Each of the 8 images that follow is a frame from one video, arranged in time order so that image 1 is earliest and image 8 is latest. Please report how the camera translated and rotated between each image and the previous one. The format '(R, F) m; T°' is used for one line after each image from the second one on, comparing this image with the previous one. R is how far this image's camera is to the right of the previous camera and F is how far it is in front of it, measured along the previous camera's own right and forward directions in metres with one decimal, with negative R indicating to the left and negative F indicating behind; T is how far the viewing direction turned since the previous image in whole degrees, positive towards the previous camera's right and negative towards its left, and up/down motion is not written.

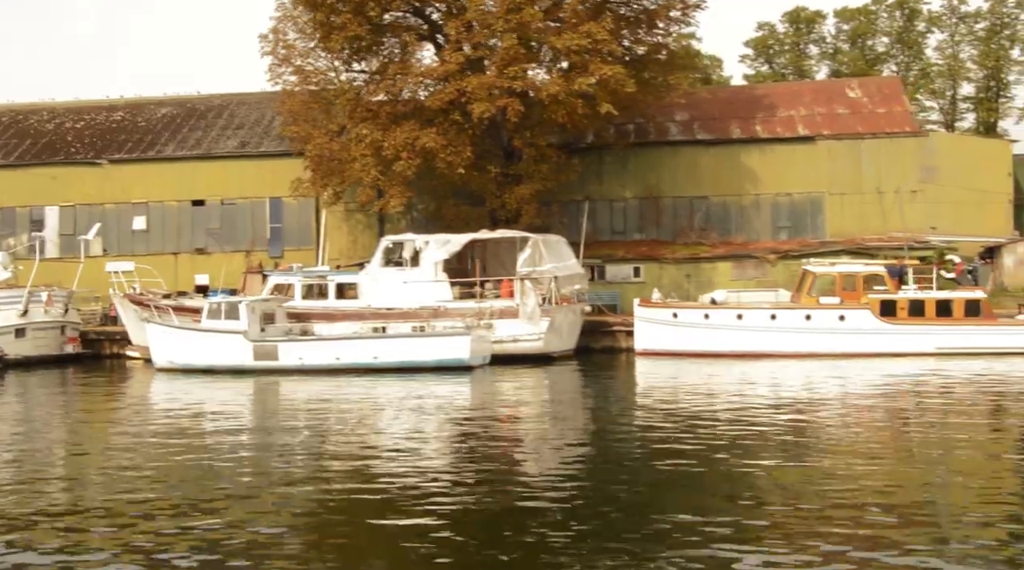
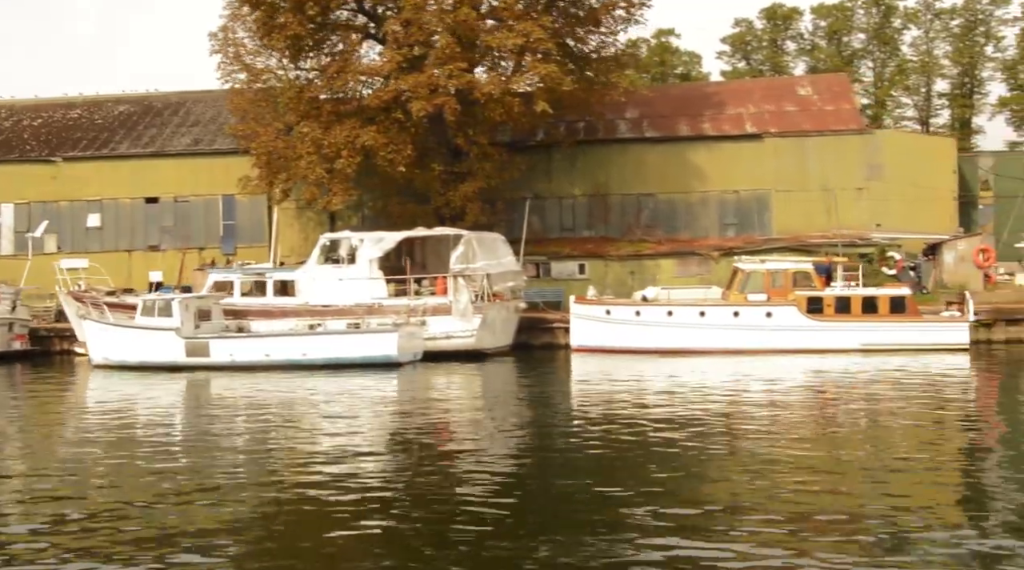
(+1.6, -0.3) m; 0°
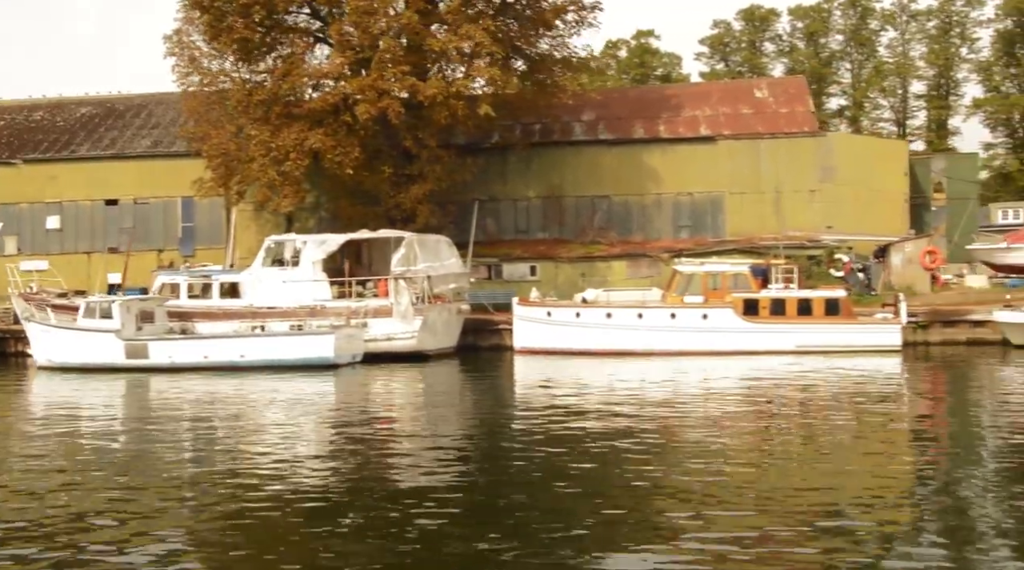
(+1.3, -0.3) m; 0°
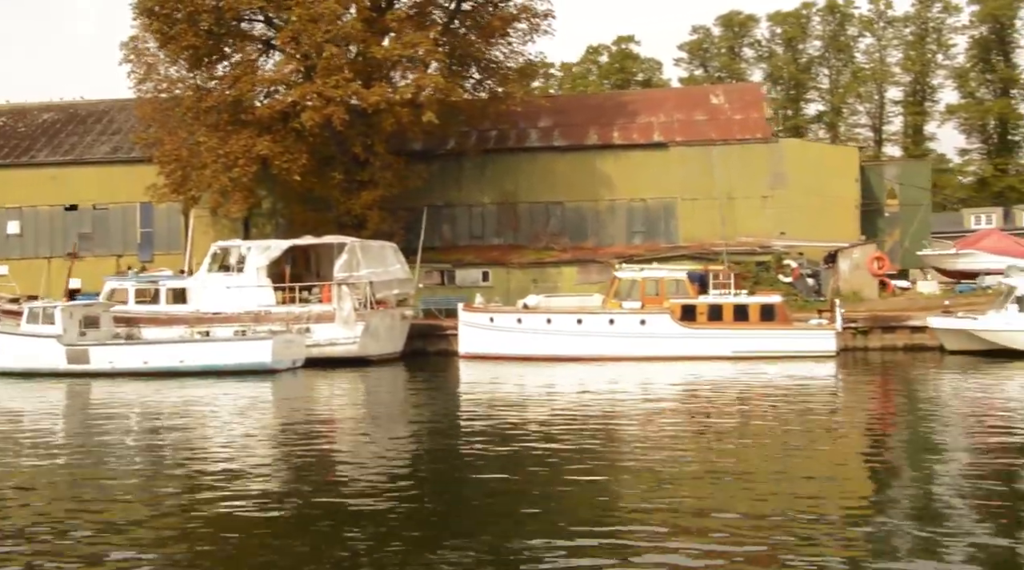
(+1.3, -0.3) m; 0°
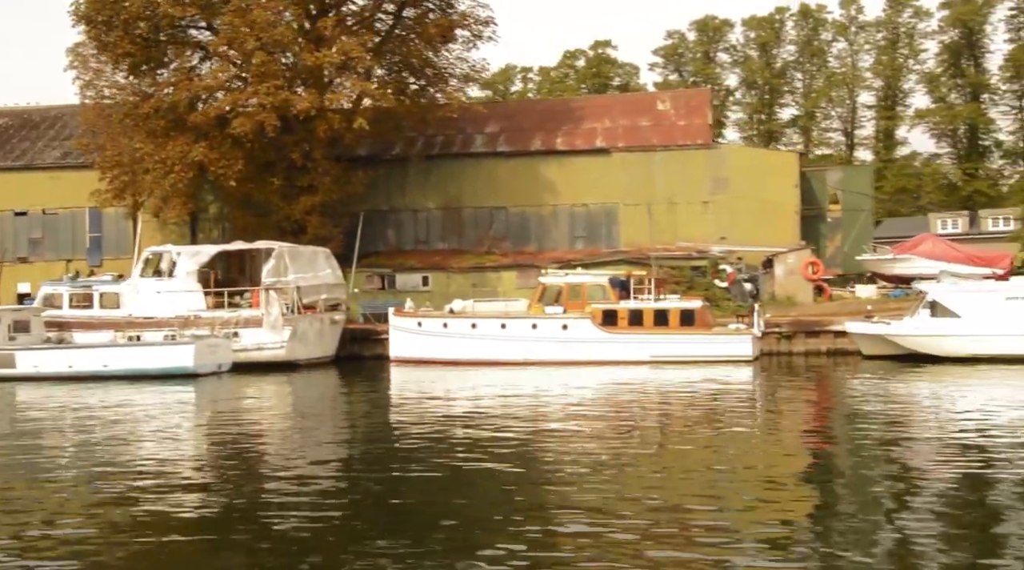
(+1.8, -0.3) m; 0°
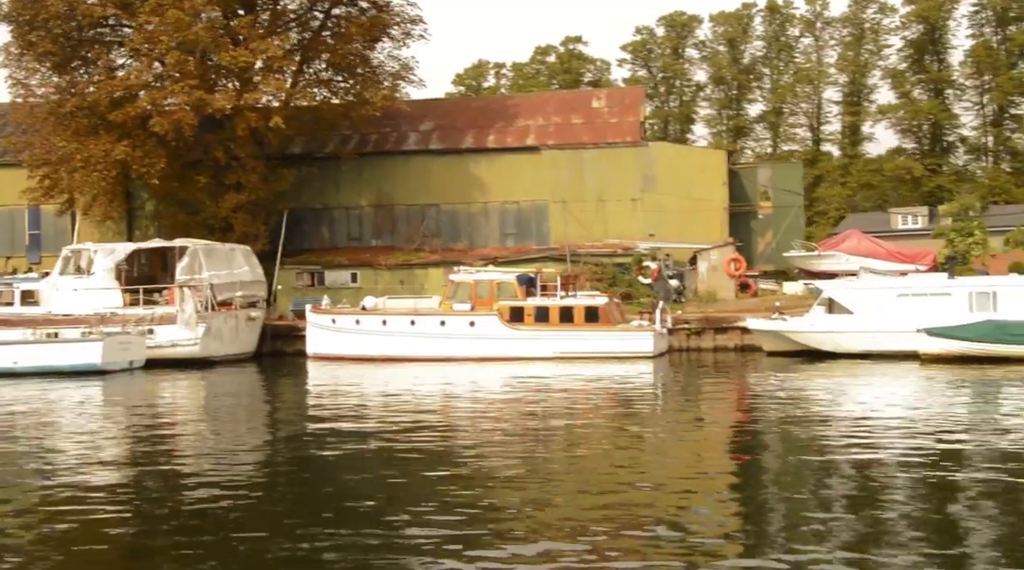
(+2.1, -0.4) m; 0°
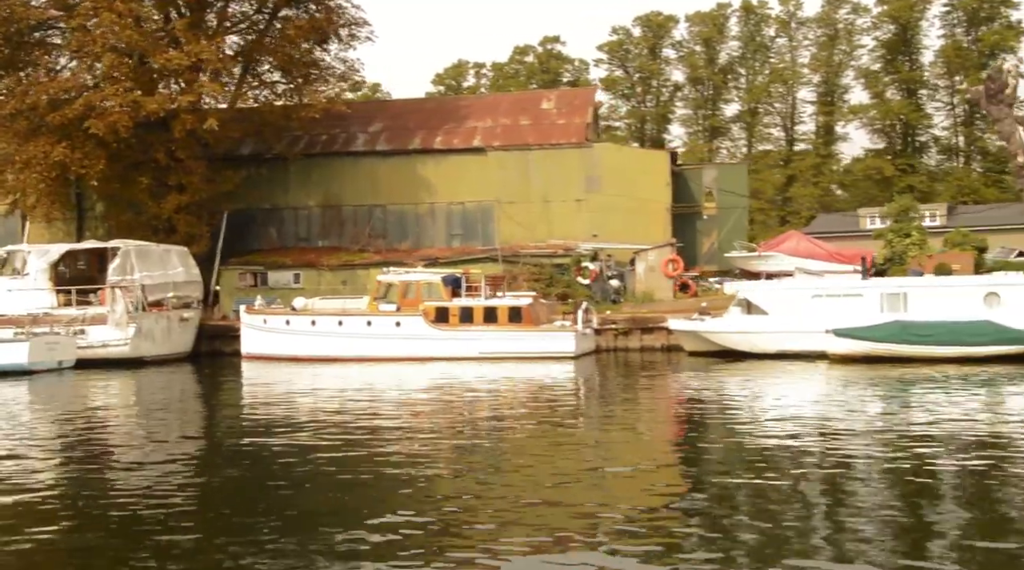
(+1.8, -0.3) m; 0°
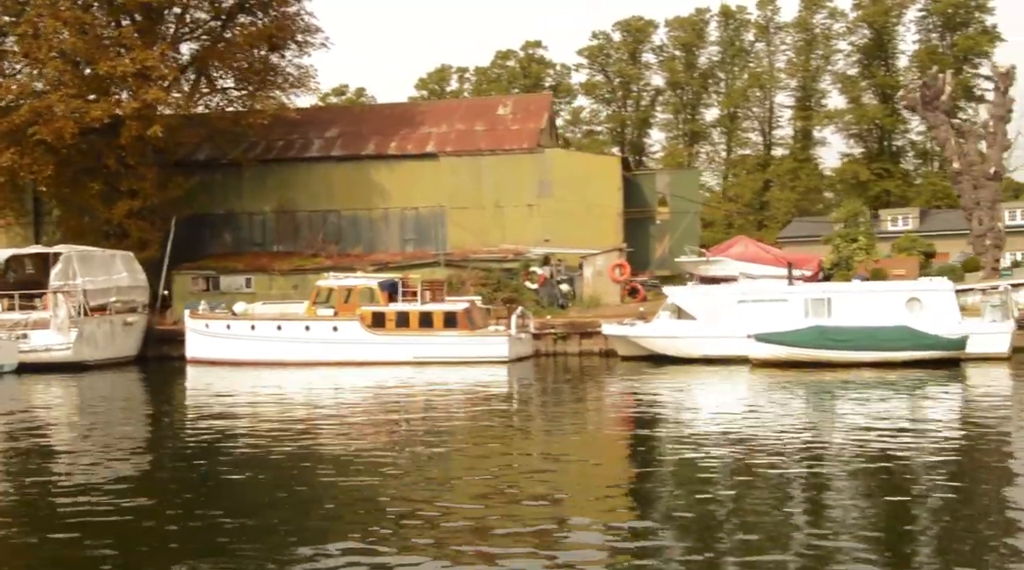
(+1.5, -0.3) m; 0°
